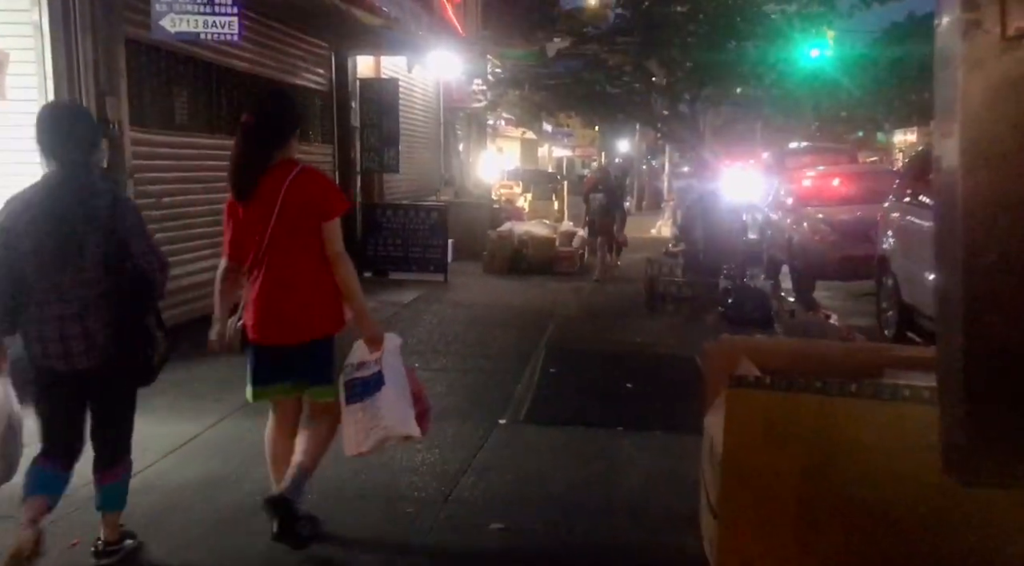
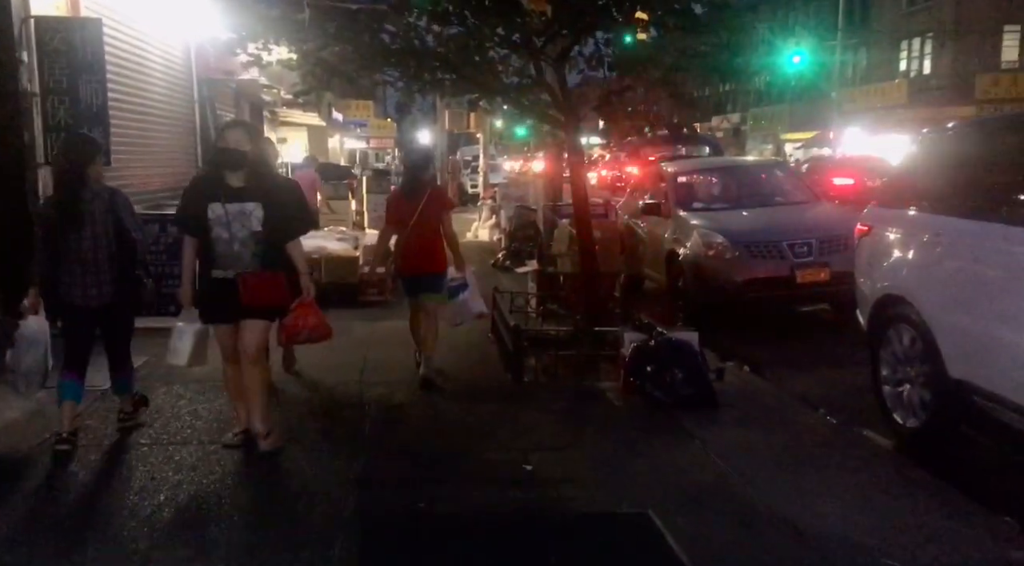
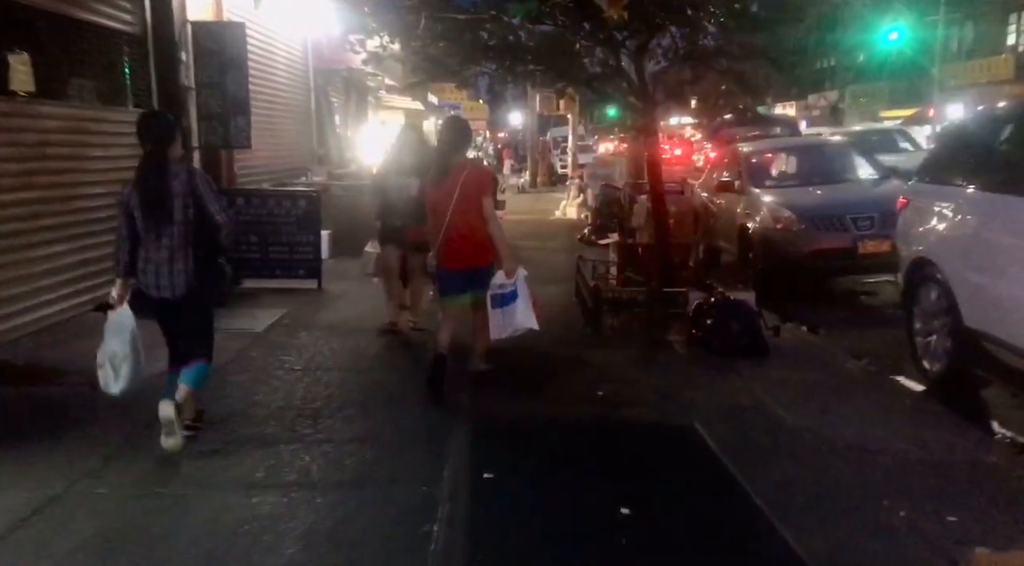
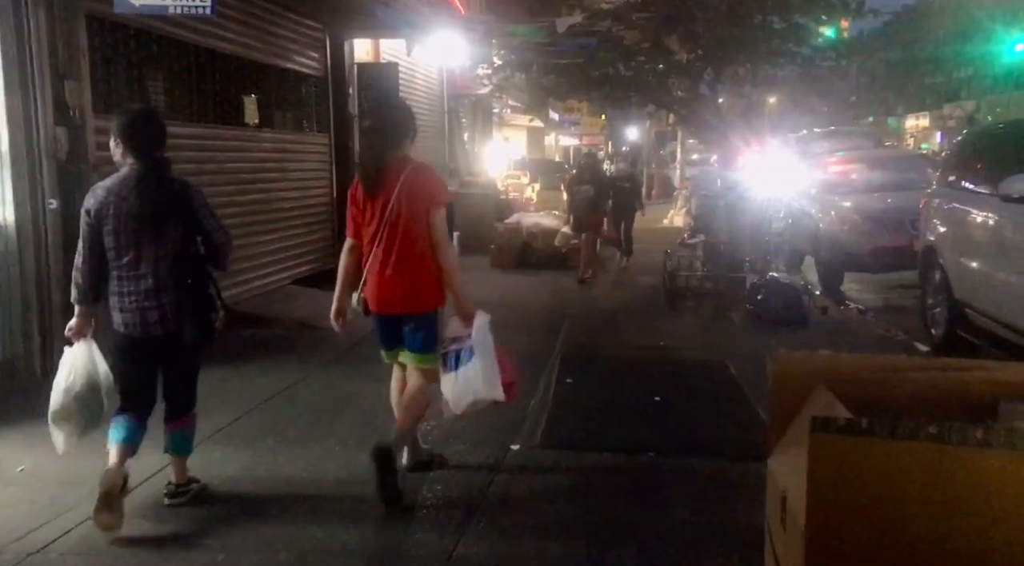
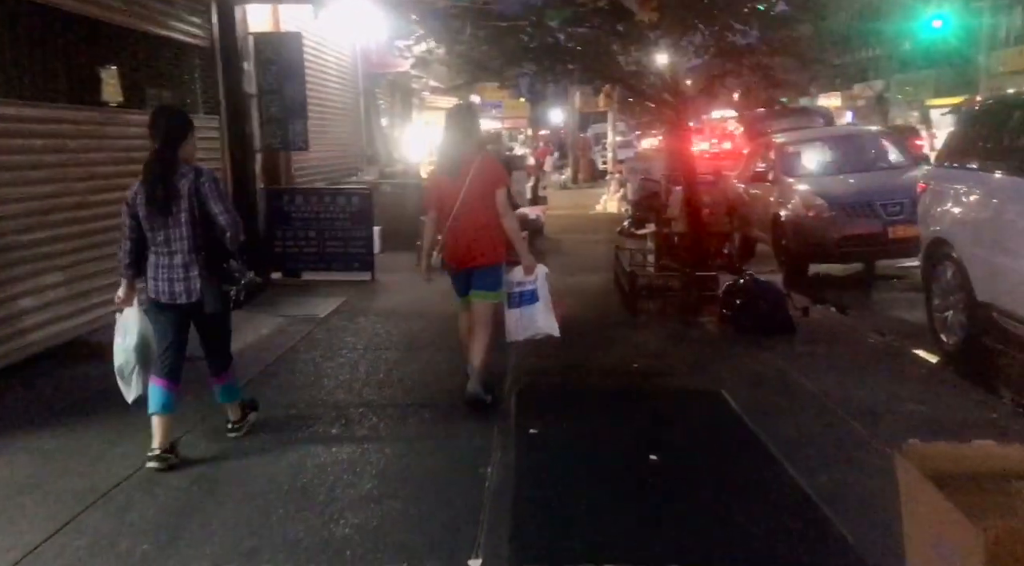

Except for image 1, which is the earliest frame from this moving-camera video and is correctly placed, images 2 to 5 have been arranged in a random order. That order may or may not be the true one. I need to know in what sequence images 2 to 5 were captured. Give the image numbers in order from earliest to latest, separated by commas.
4, 5, 3, 2
